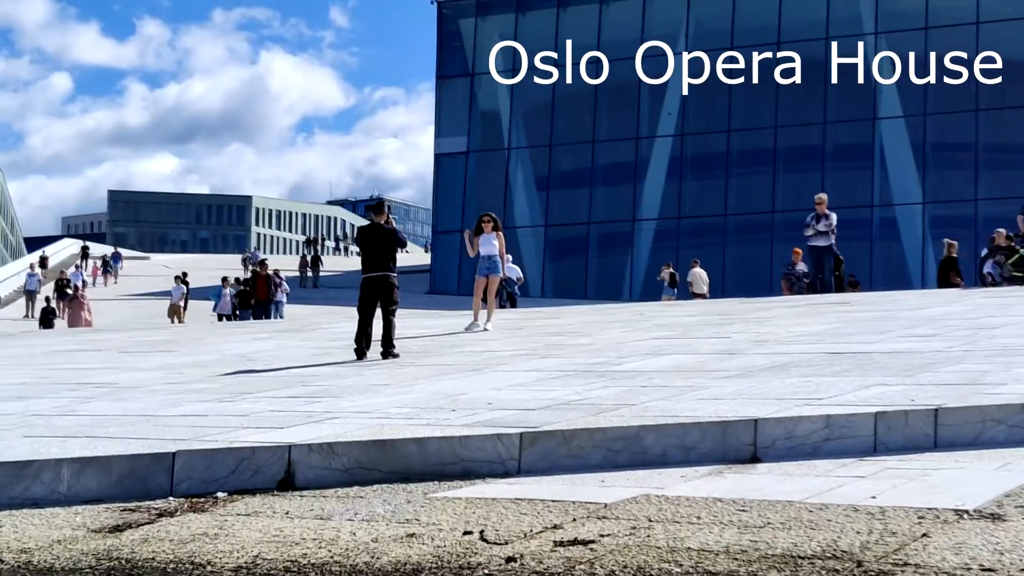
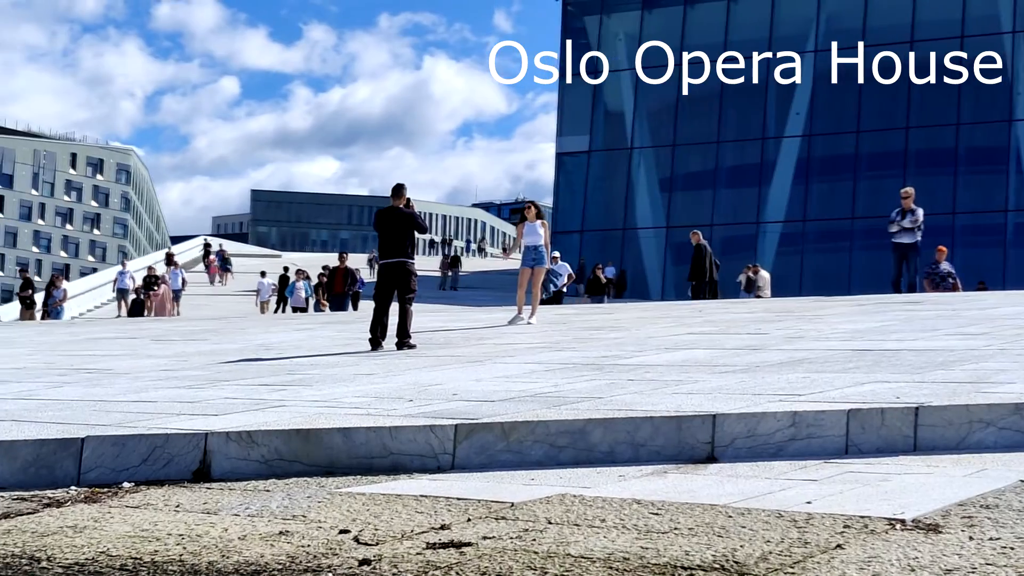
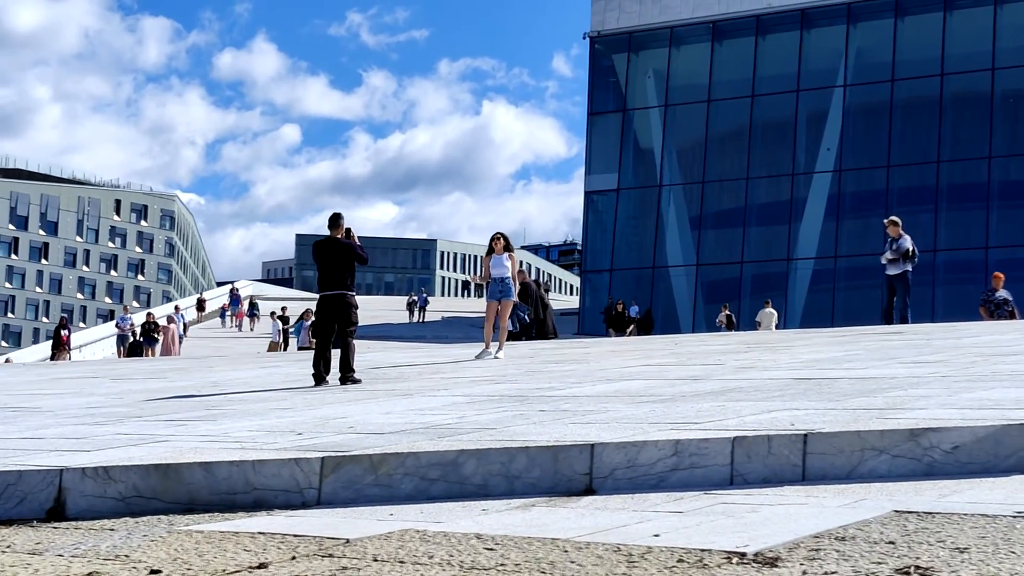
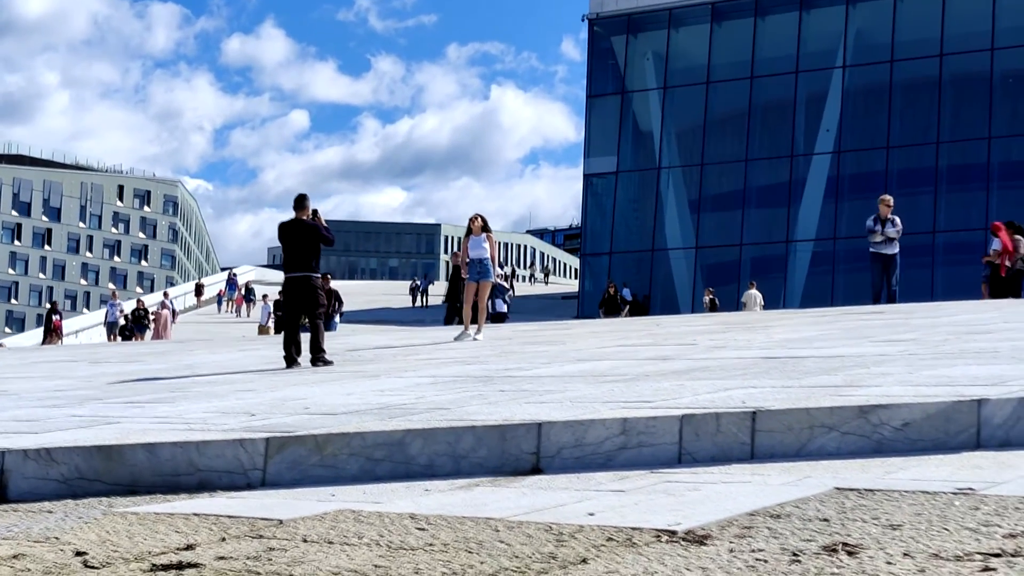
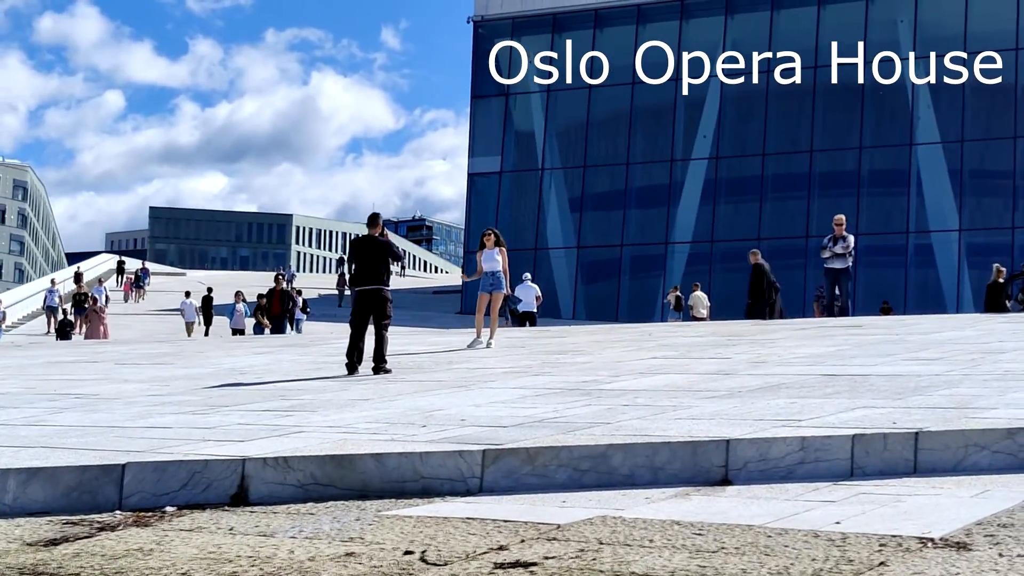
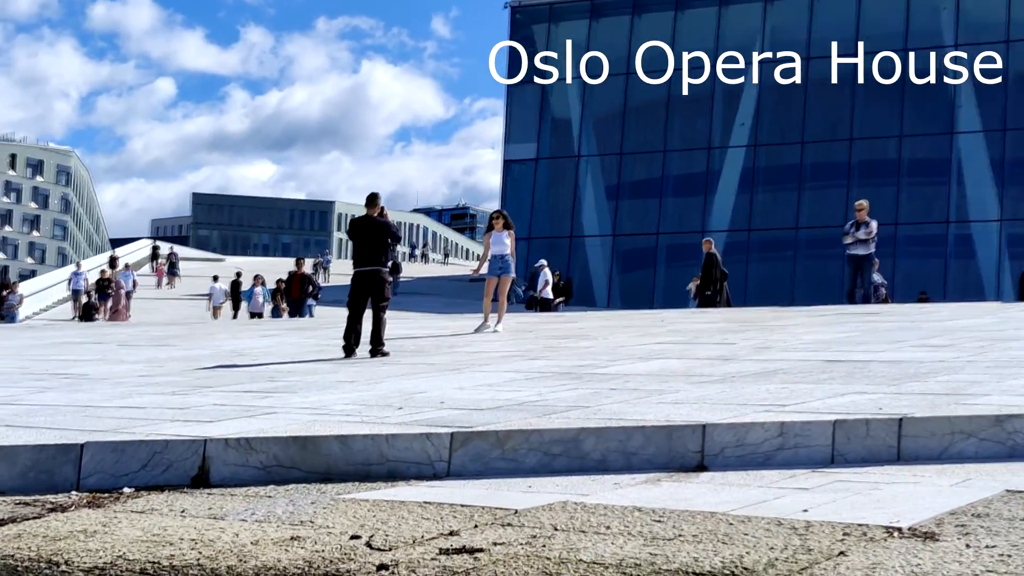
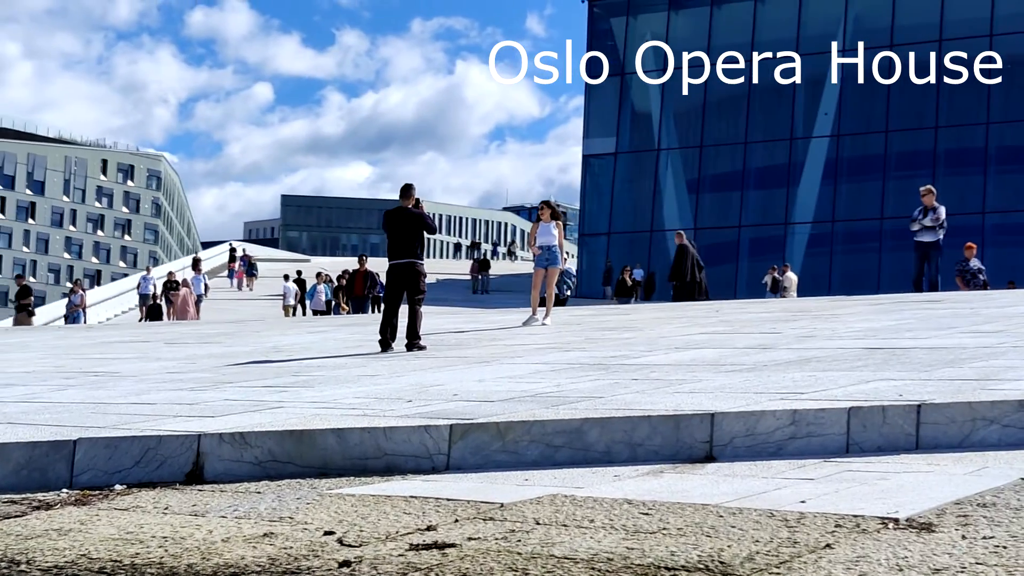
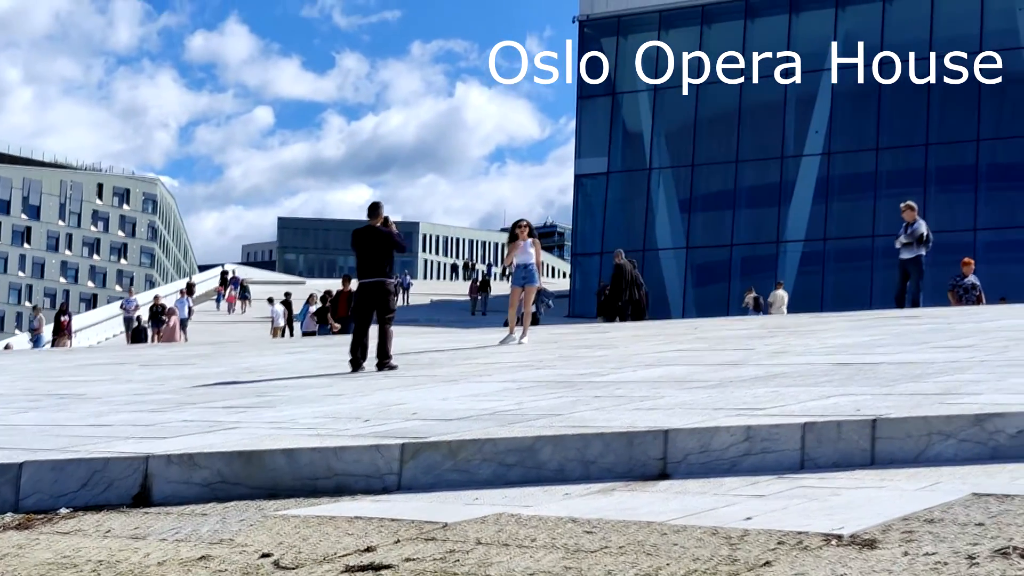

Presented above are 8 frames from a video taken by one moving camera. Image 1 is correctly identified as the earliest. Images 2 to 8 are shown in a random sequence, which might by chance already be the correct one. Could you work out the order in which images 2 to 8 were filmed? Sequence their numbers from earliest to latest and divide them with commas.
5, 6, 2, 7, 8, 3, 4
